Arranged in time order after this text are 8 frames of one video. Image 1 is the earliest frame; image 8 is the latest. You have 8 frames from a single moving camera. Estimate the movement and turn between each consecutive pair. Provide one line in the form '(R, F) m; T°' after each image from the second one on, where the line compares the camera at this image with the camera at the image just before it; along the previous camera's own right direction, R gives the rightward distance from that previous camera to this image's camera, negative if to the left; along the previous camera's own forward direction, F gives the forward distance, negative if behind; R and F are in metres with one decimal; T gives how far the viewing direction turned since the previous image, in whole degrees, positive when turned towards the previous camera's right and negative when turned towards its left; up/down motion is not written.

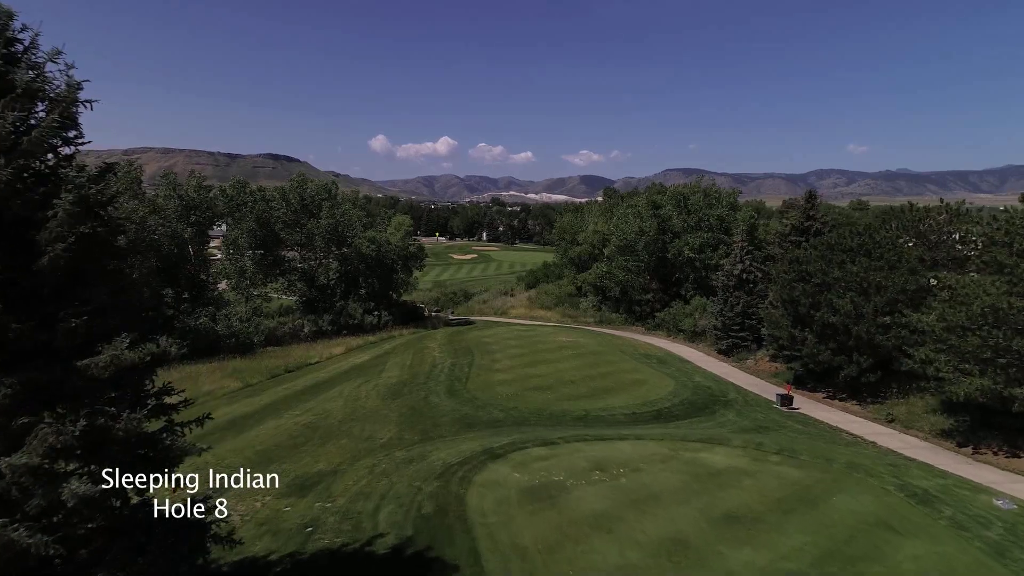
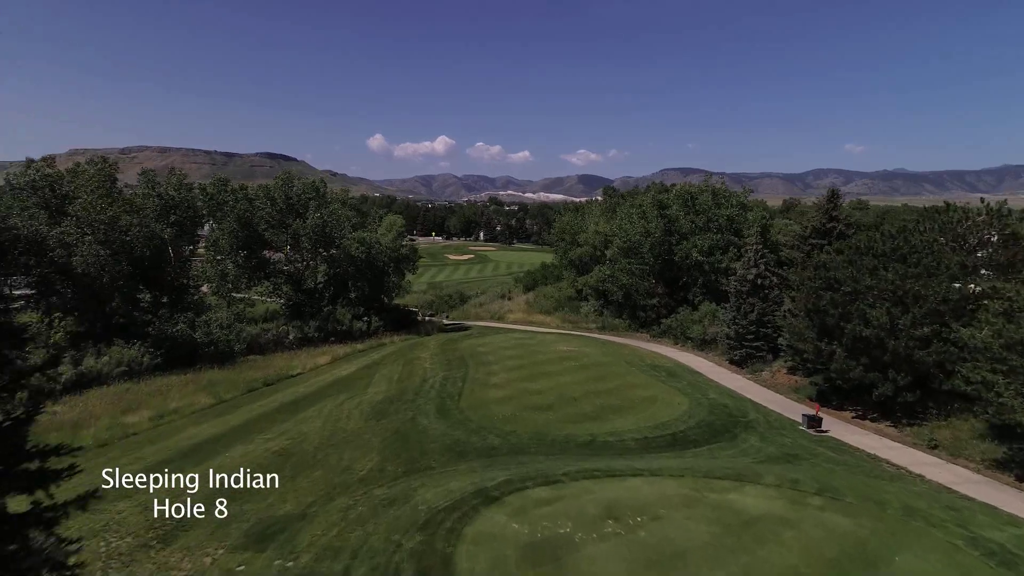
(0.0, +1.8) m; 0°
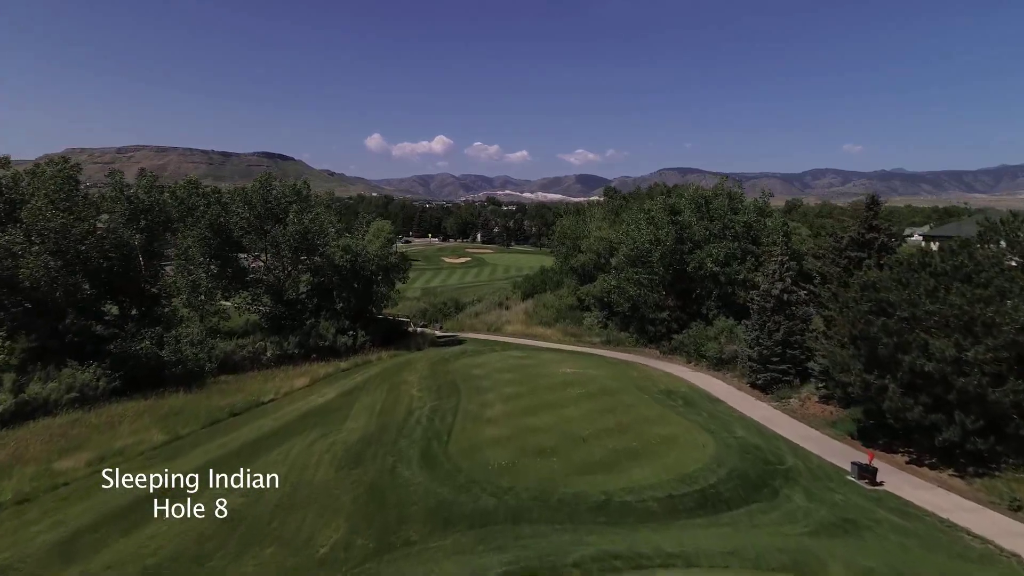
(0.0, +2.5) m; 0°
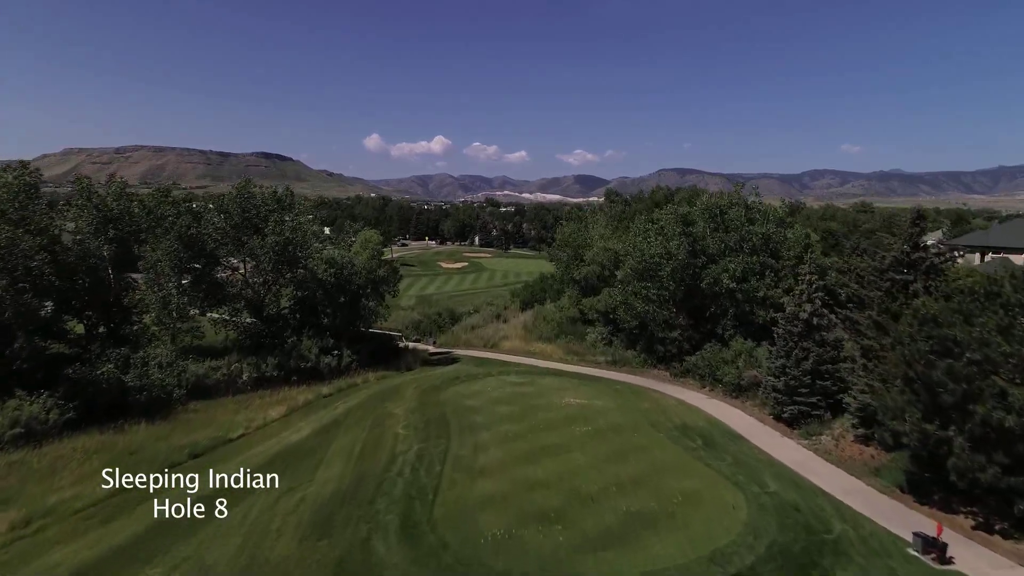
(0.0, +2.2) m; 0°
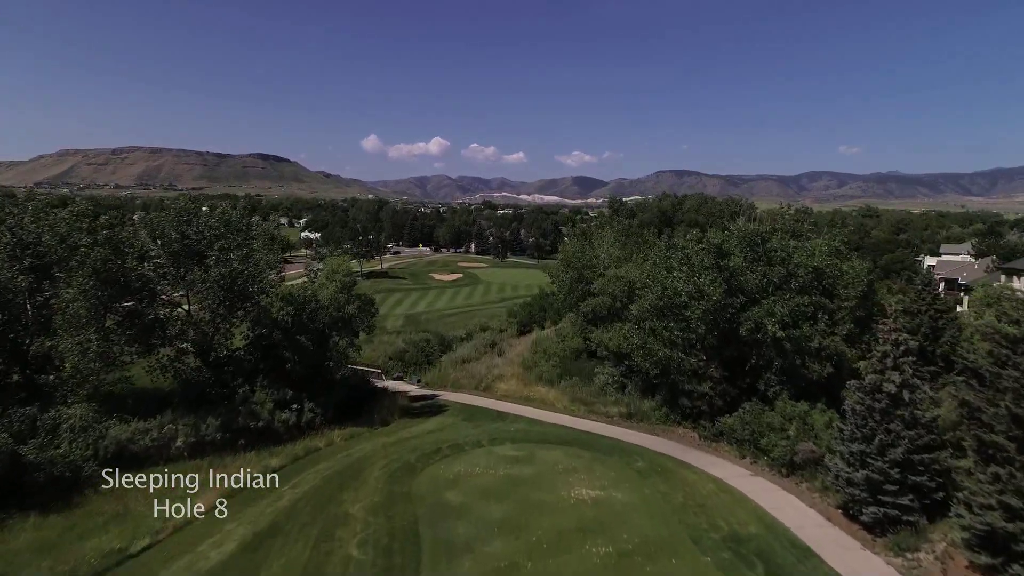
(+0.1, +4.6) m; 0°
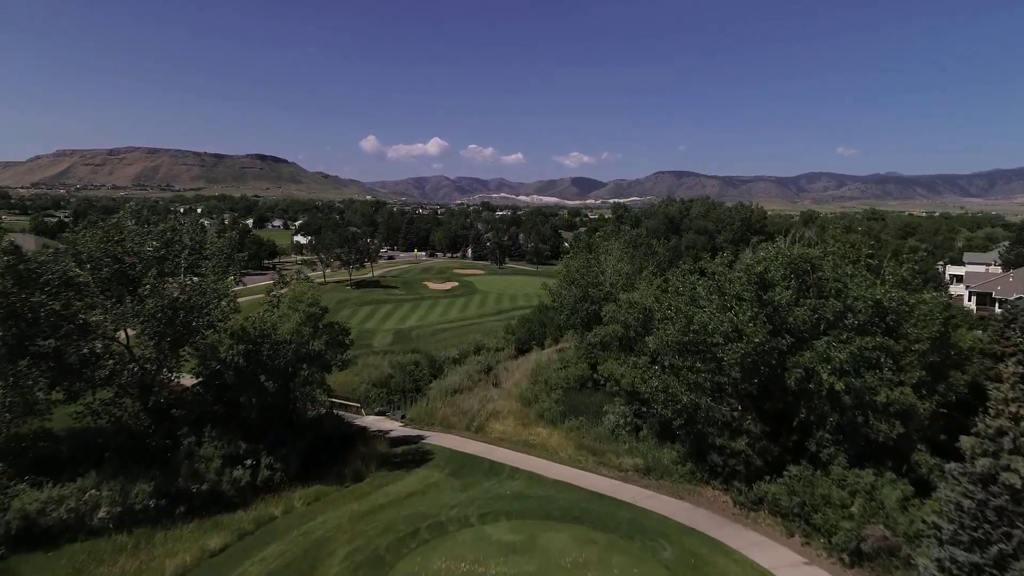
(+0.1, +3.6) m; 0°
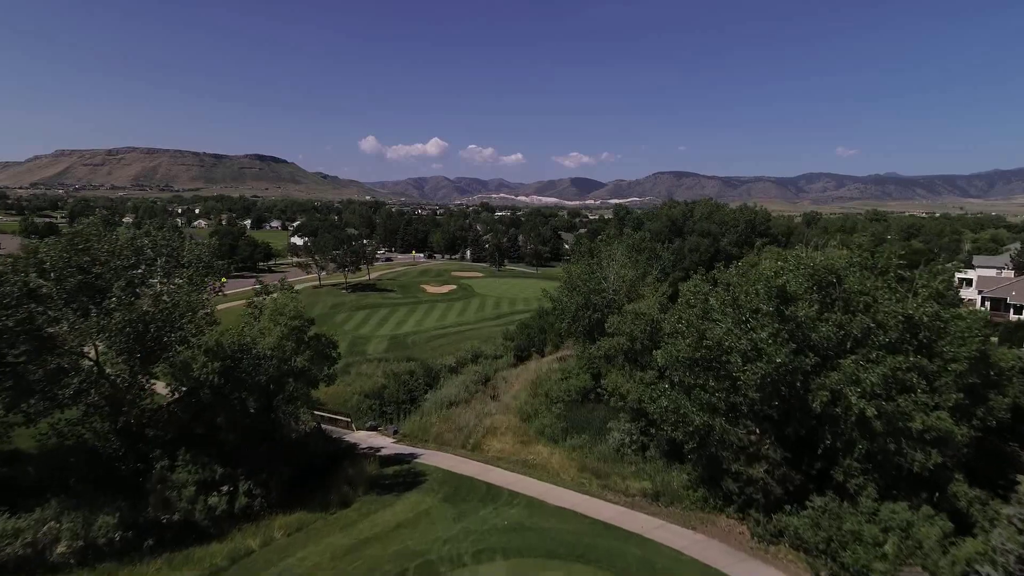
(0.0, +1.4) m; 0°
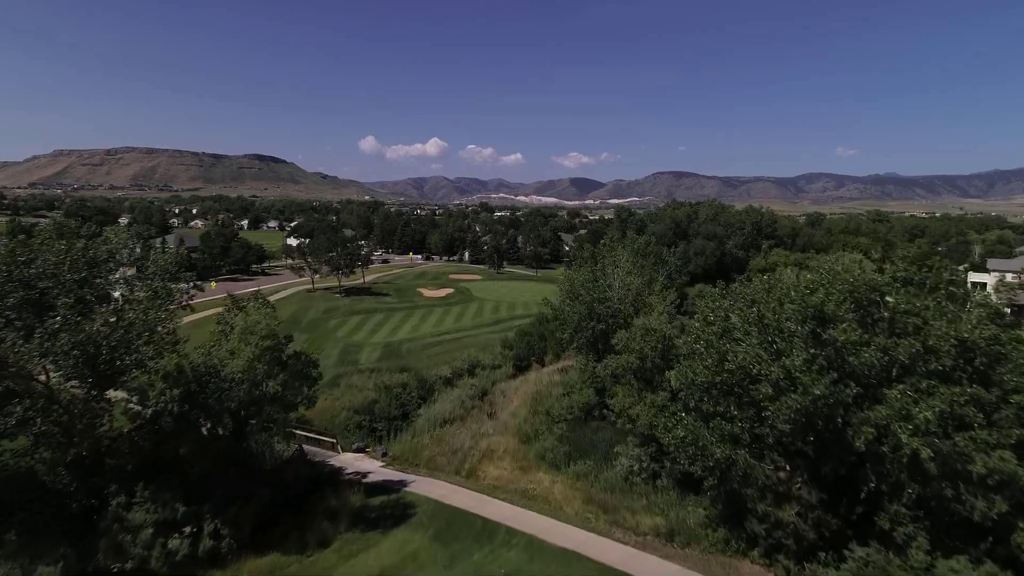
(0.0, +1.9) m; 0°
